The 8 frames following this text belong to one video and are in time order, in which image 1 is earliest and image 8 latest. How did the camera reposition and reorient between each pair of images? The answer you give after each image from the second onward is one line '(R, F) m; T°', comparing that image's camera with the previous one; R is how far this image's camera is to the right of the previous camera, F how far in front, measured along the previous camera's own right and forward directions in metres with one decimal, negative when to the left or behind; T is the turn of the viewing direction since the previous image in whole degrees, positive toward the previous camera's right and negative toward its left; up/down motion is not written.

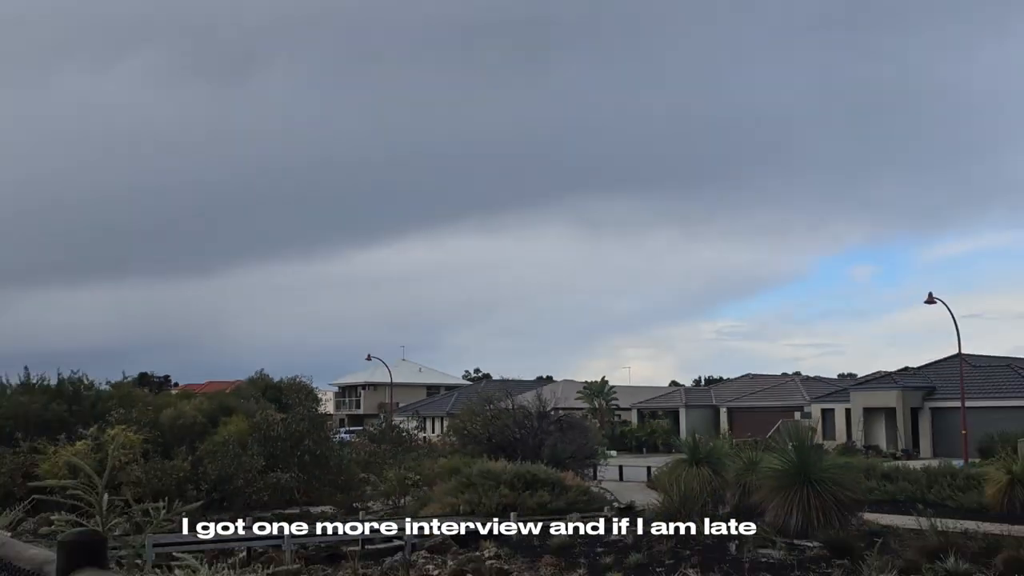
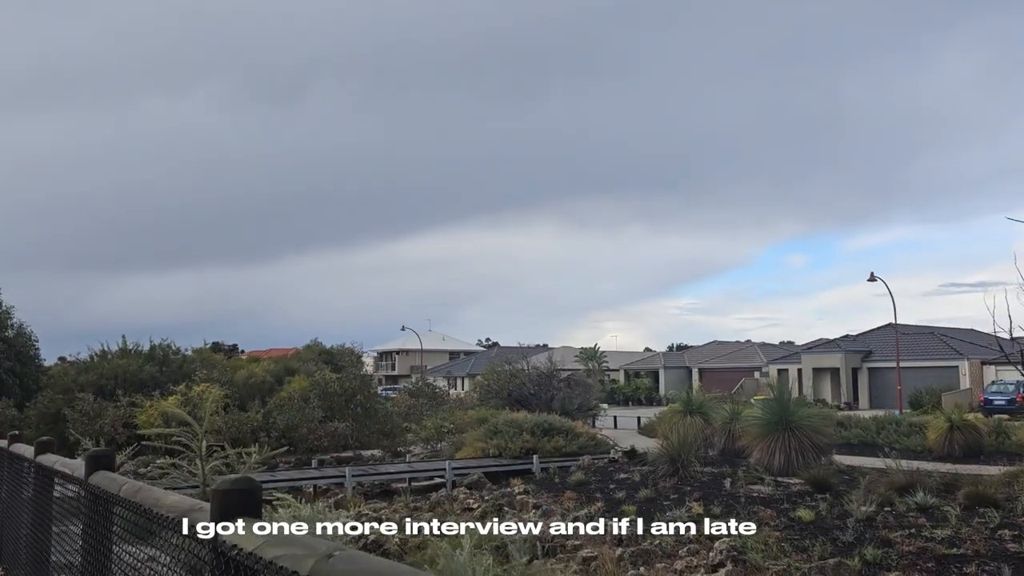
(-0.5, -2.9) m; 0°
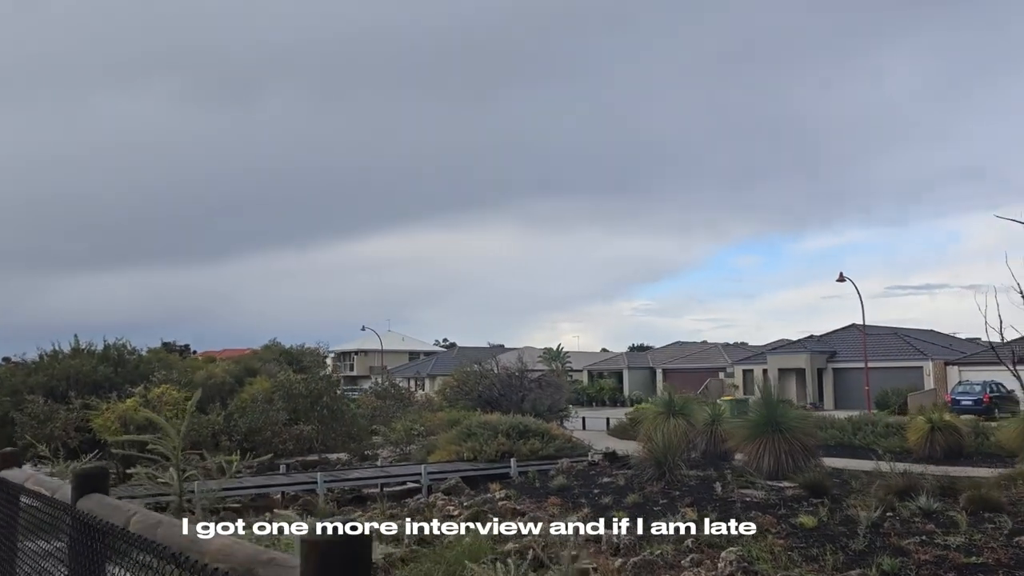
(-0.4, +0.6) m; +3°
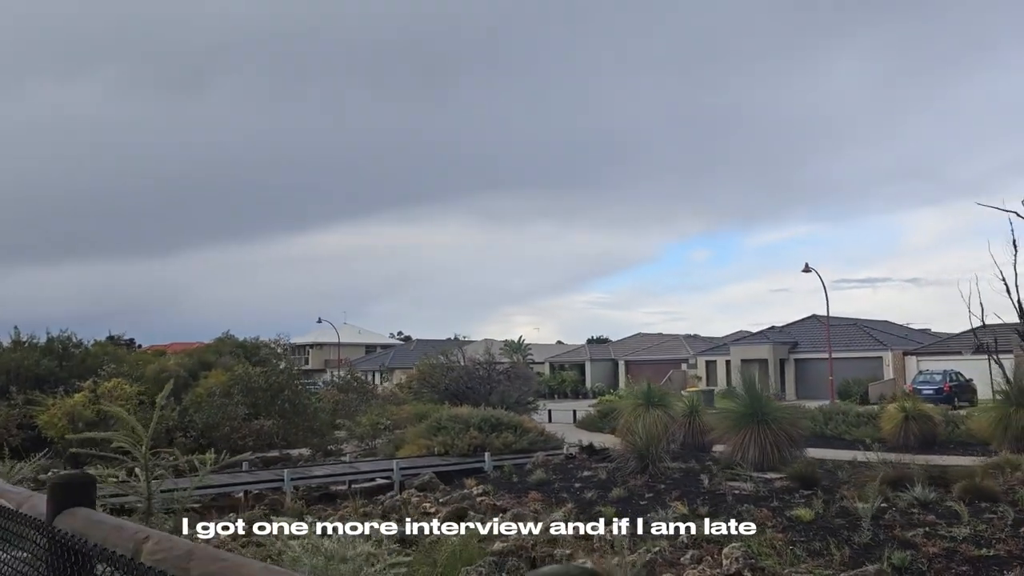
(-0.3, +0.5) m; +3°
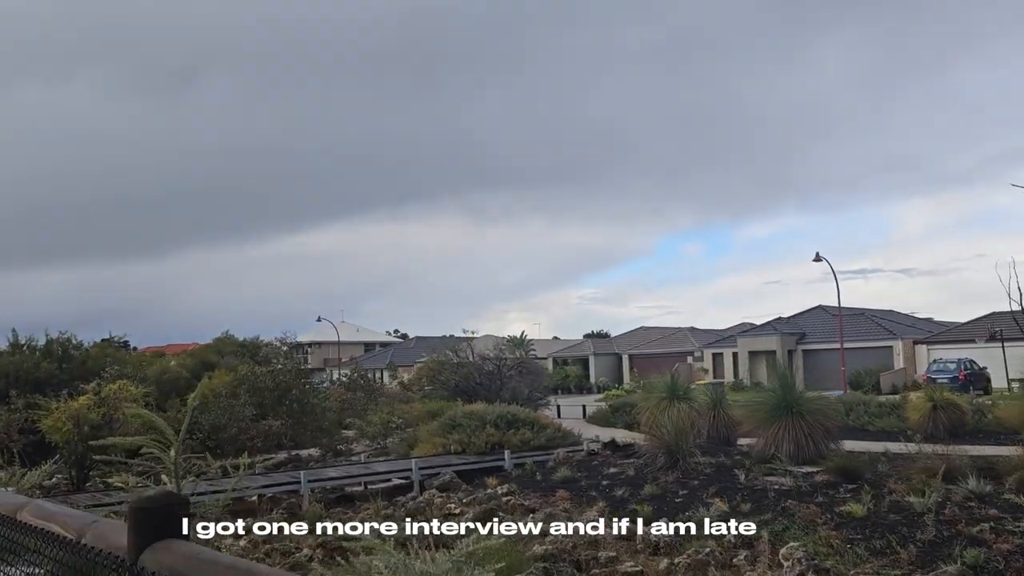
(-0.4, +0.5) m; 0°
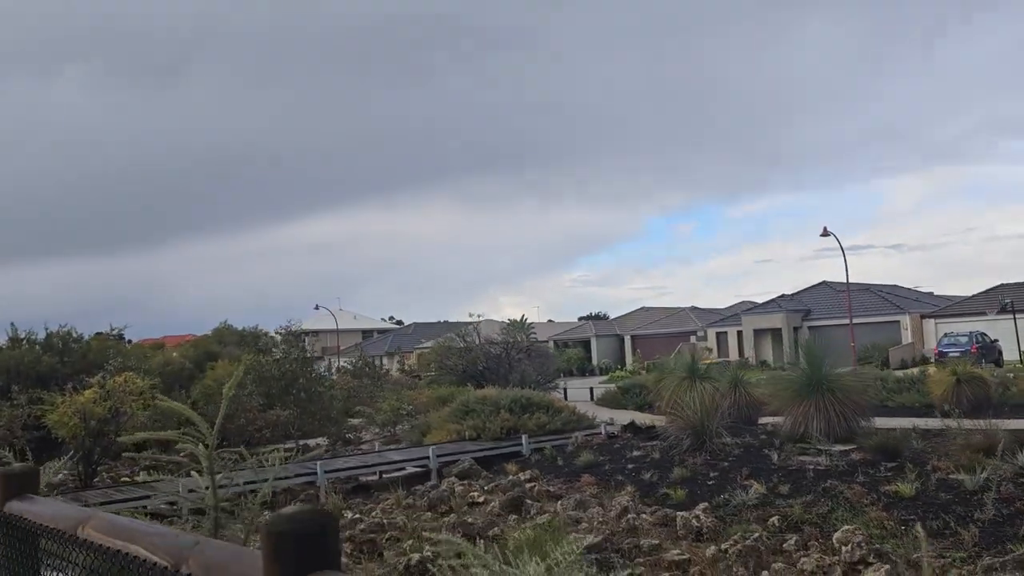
(-0.3, +0.4) m; 0°
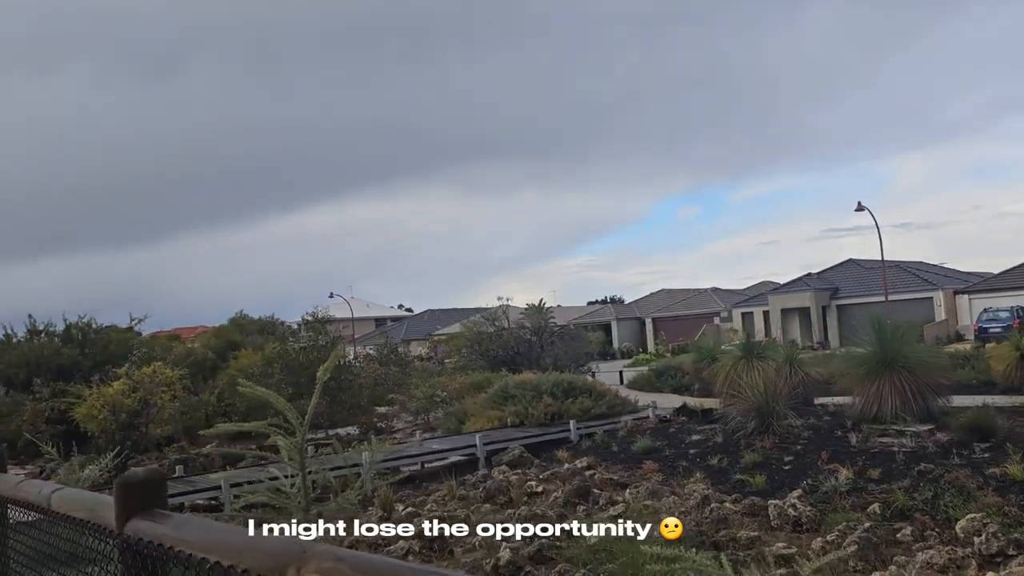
(-0.6, +0.6) m; 0°
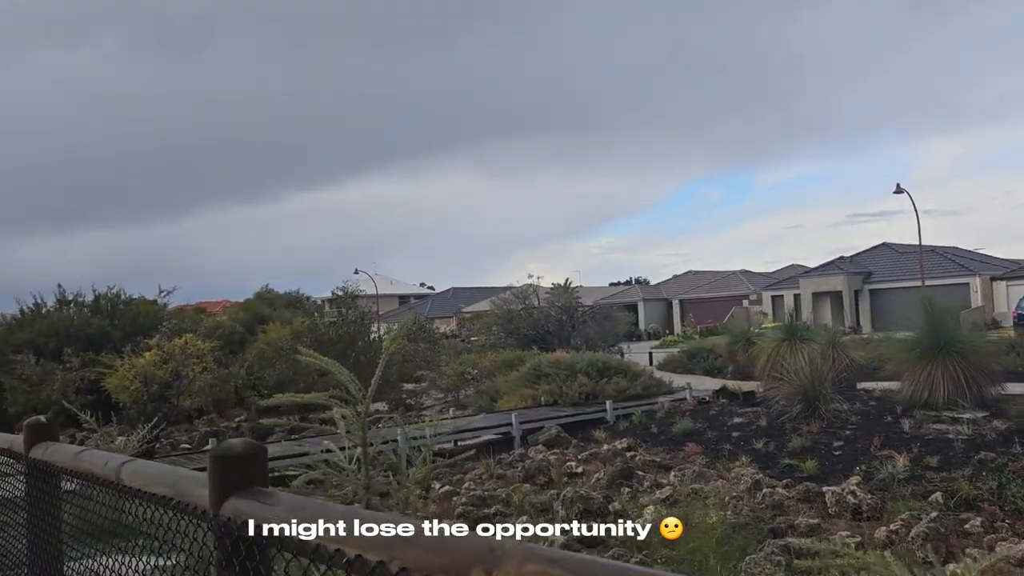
(-0.3, +0.3) m; -1°
